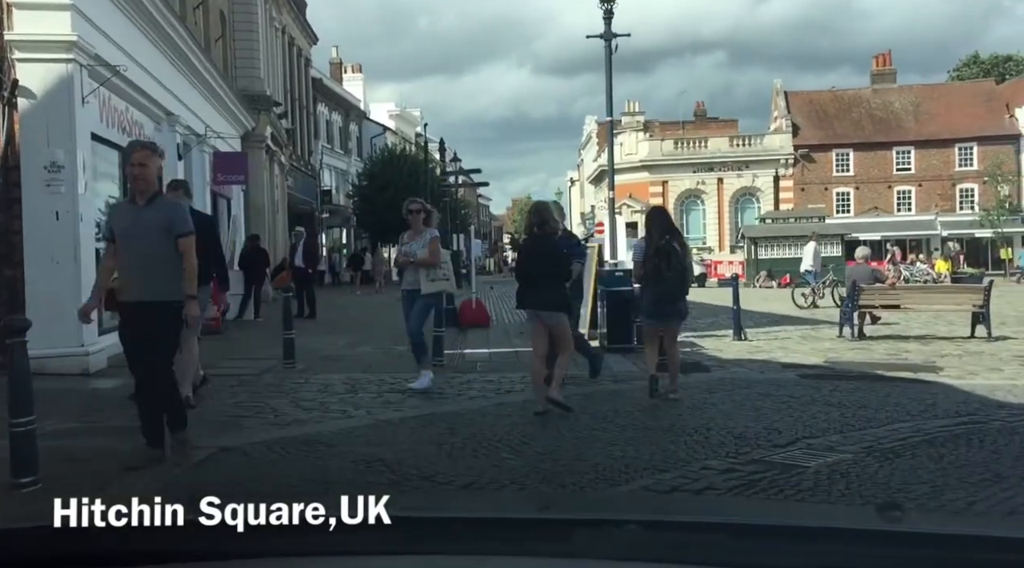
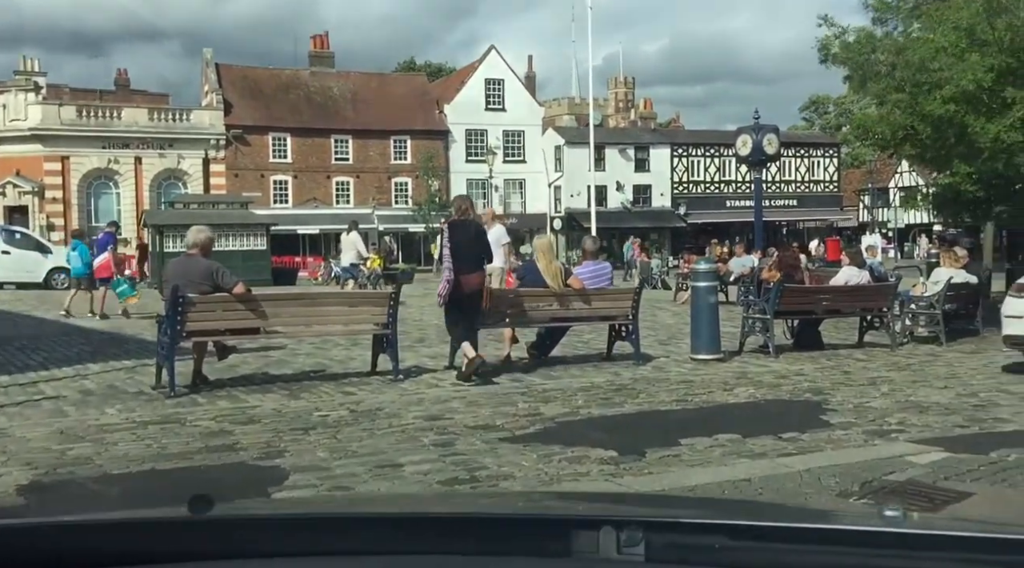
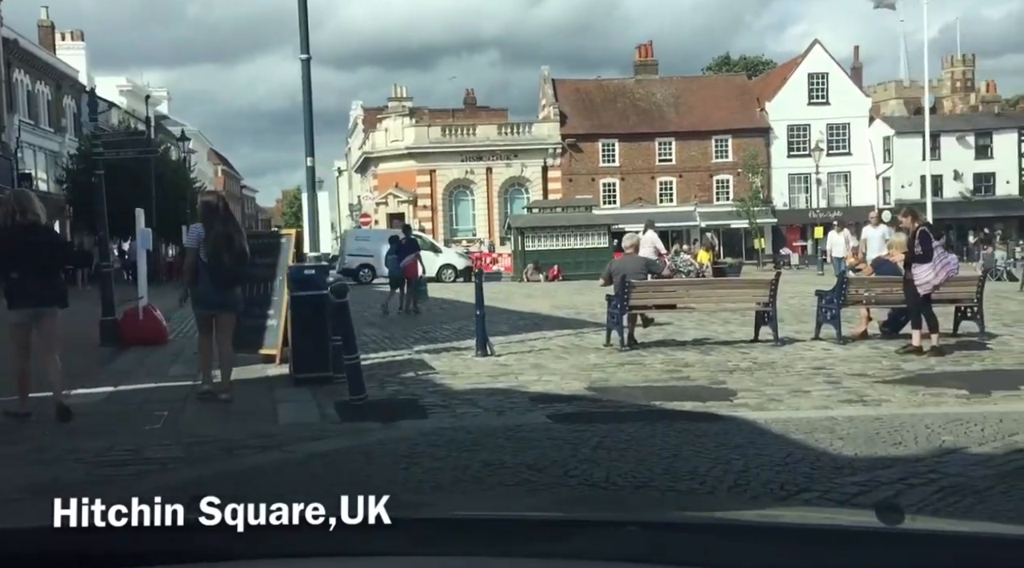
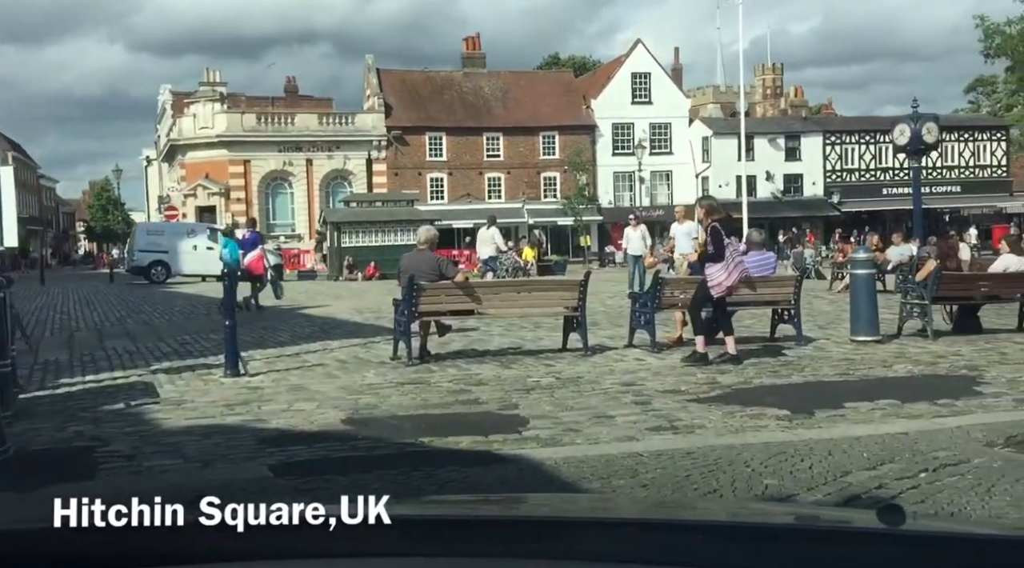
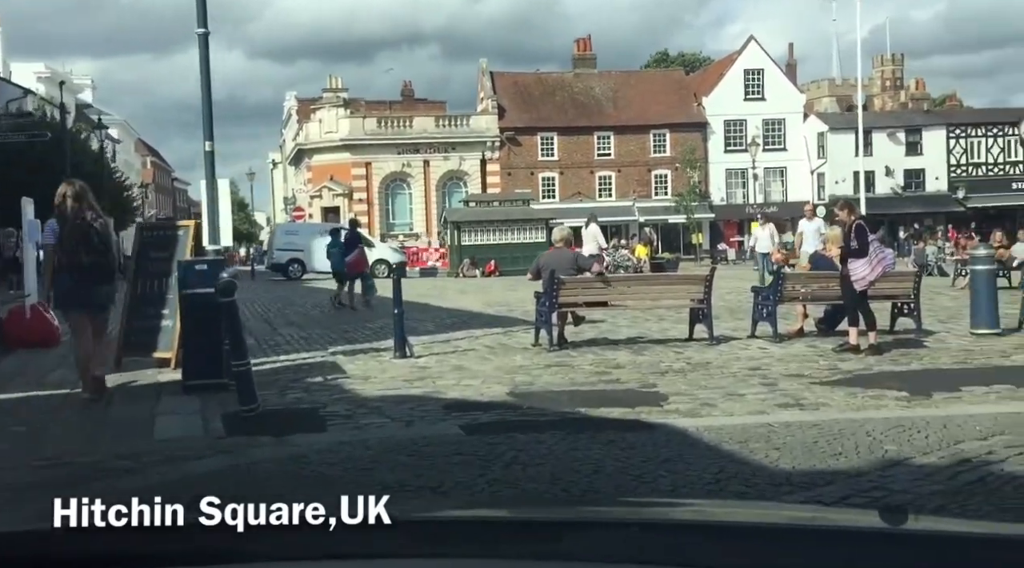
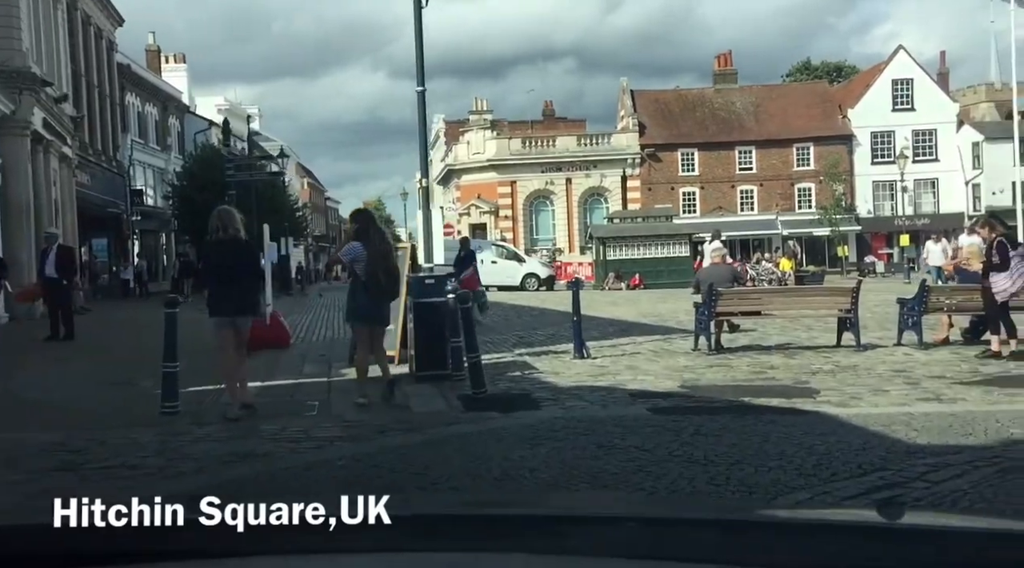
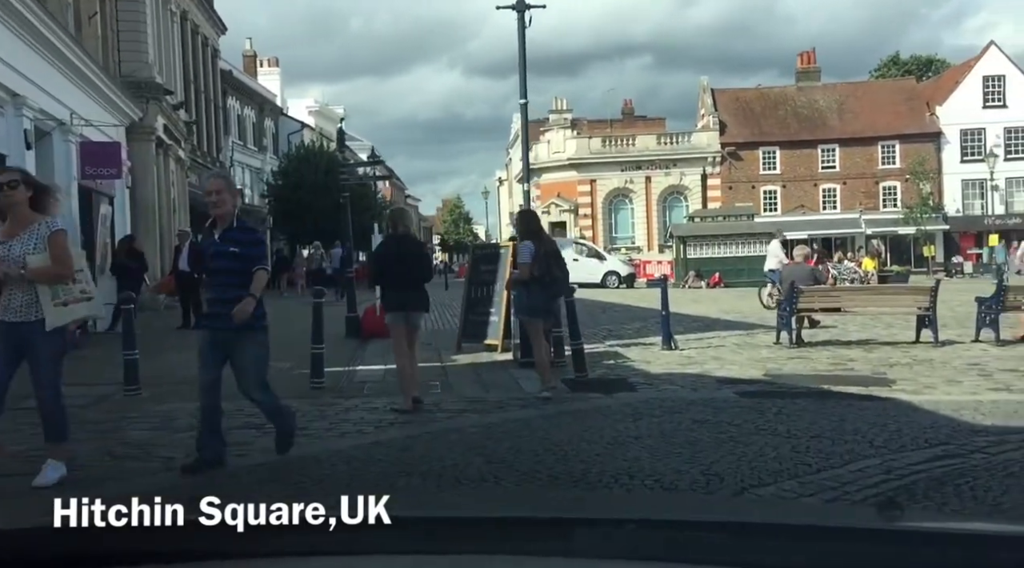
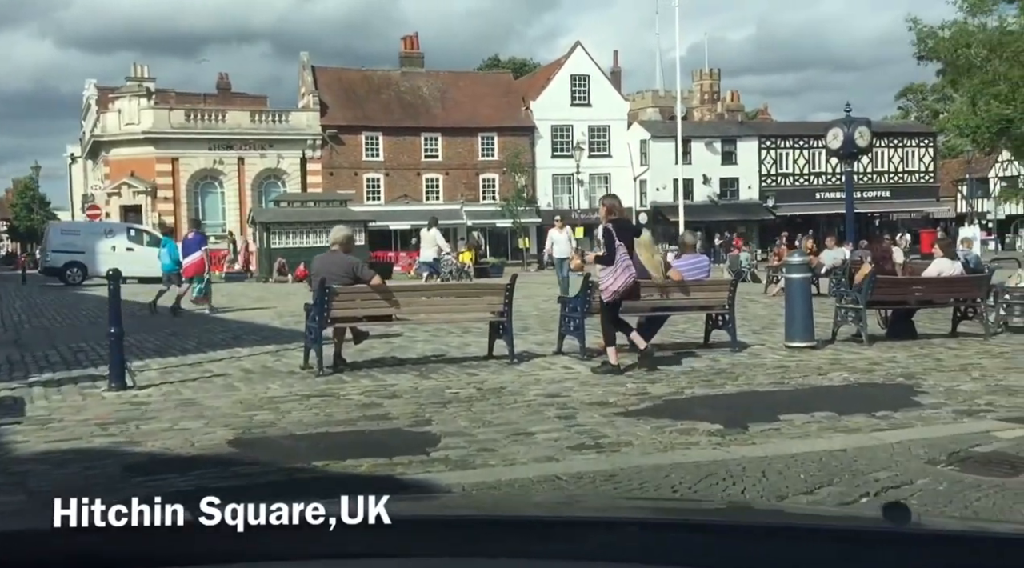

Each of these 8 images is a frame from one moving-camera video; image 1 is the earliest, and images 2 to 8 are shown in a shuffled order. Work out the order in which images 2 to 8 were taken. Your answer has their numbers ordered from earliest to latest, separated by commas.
7, 6, 3, 5, 4, 8, 2
